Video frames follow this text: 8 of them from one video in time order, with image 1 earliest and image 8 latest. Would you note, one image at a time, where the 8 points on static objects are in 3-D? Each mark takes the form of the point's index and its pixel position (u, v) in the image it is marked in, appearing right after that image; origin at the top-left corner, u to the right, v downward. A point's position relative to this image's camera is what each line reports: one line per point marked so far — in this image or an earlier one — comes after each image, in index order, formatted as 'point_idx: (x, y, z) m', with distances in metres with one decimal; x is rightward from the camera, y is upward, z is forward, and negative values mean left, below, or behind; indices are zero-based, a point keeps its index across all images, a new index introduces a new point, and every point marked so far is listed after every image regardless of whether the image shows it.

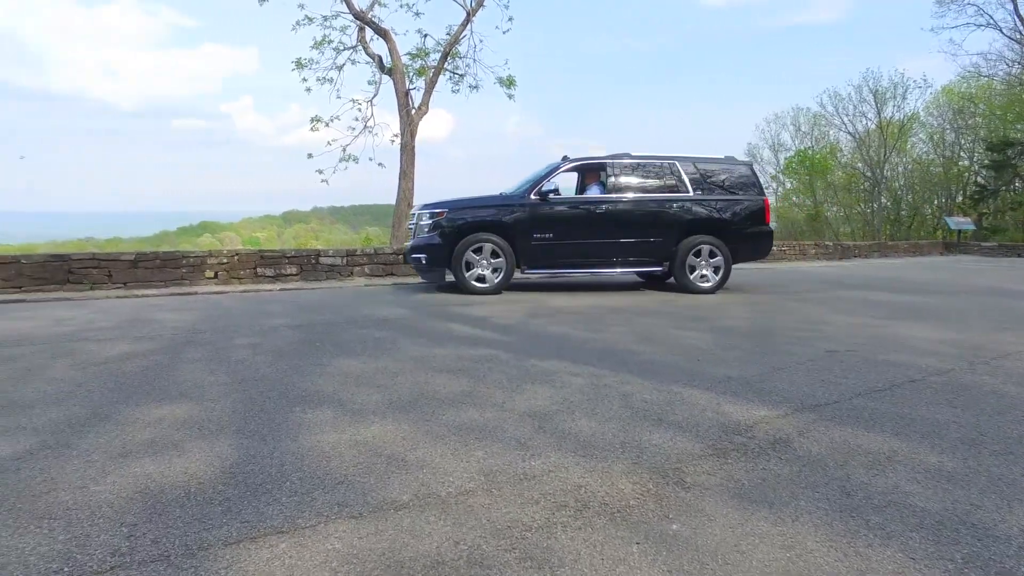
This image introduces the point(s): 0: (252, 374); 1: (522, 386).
0: (-1.9, -0.7, +5.2) m
1: (+0.1, -0.7, +4.9) m
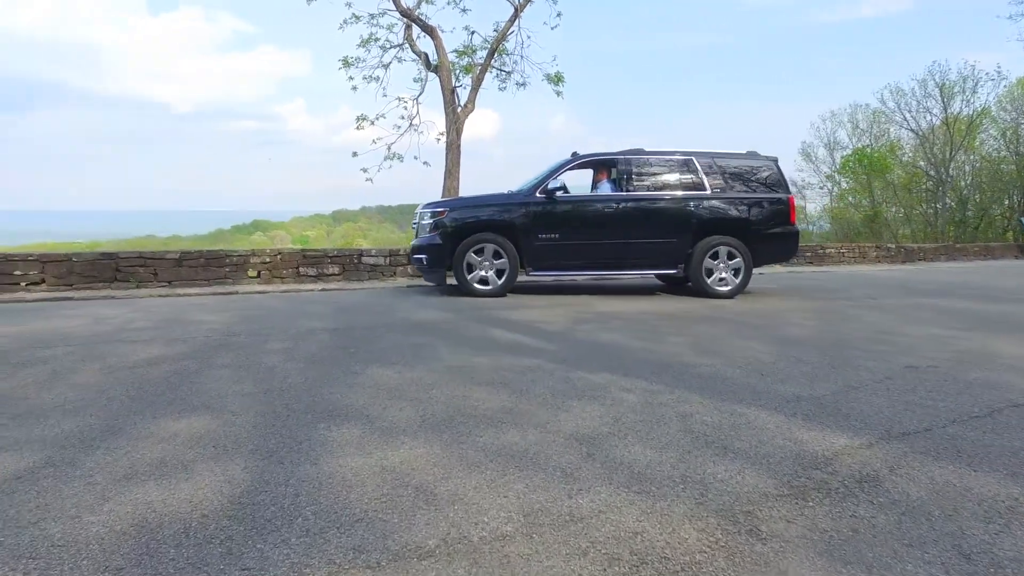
0: (-1.6, -0.7, +4.9) m
1: (+0.4, -0.7, +4.4) m
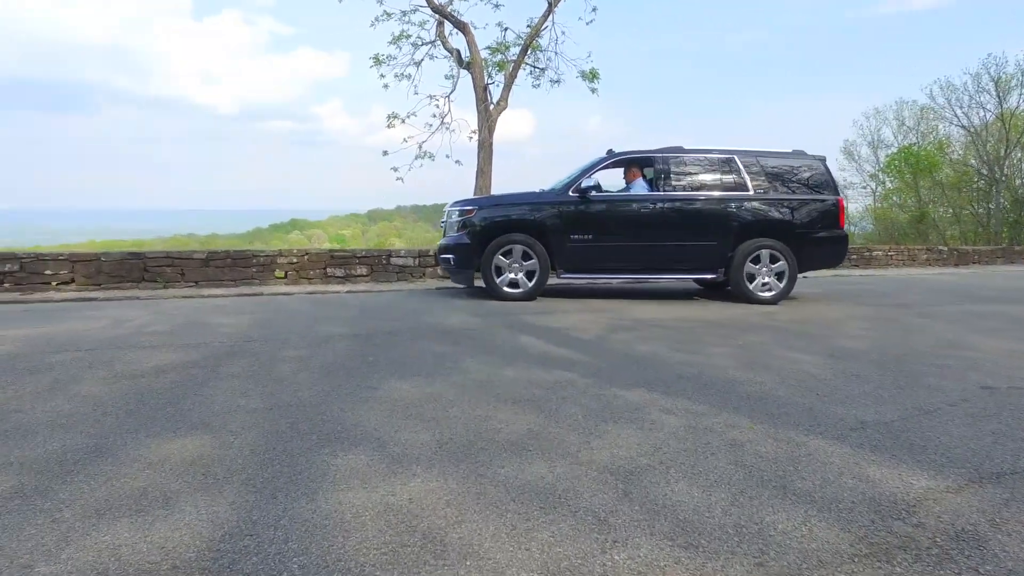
0: (-1.4, -0.7, +4.6) m
1: (+0.5, -0.8, +4.0) m
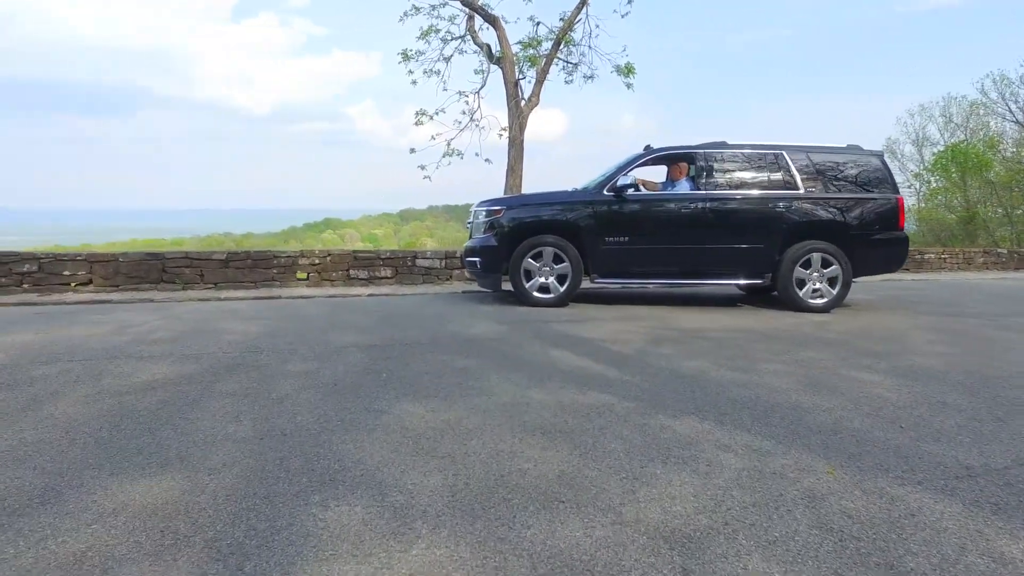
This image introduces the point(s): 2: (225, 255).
0: (-1.3, -0.8, +4.0) m
1: (+0.6, -0.9, +3.3) m
2: (-5.0, +0.6, +12.1) m
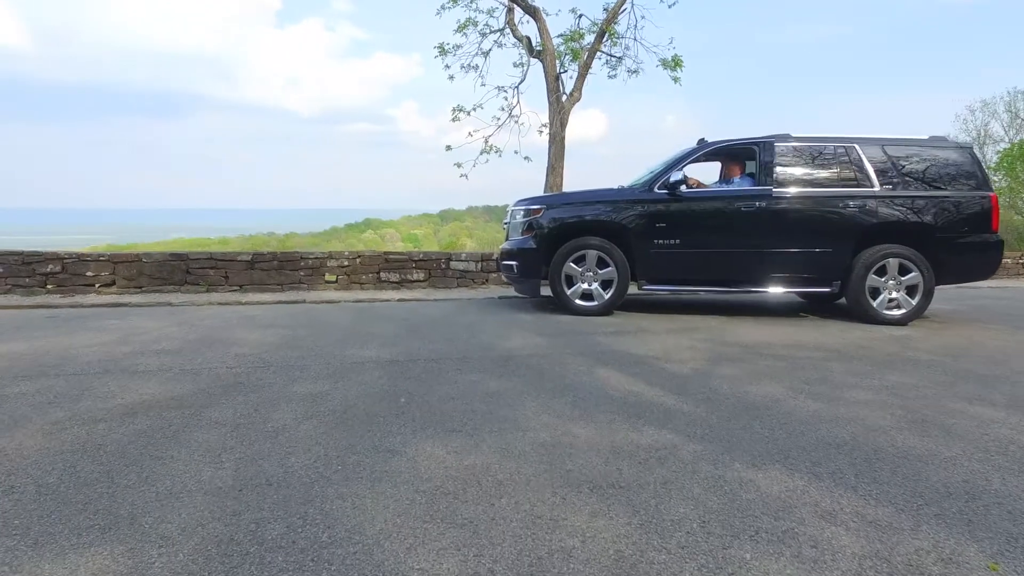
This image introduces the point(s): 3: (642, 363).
0: (-1.1, -0.8, +3.3) m
1: (+0.8, -0.9, +2.5) m
2: (-4.3, +0.5, +11.6) m
3: (+1.1, -0.6, +5.8) m
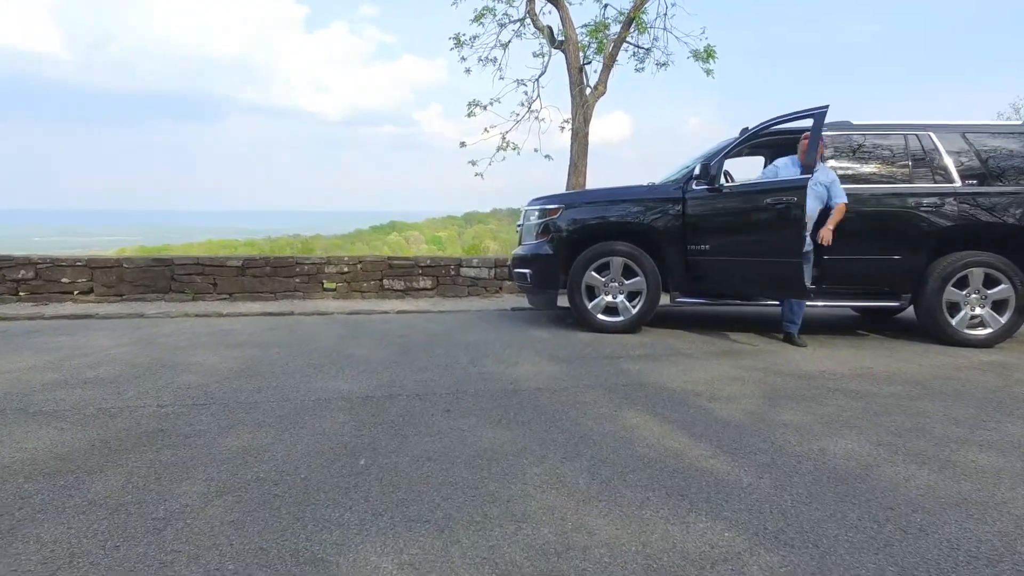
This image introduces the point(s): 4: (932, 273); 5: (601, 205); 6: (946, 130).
0: (-1.2, -1.0, +2.1) m
1: (+0.7, -1.1, +1.3) m
2: (-4.1, +0.4, +10.5) m
3: (+1.1, -0.7, +4.6) m
4: (+4.4, +0.2, +7.3) m
5: (+1.0, +0.9, +7.6) m
6: (+4.6, +1.7, +7.5) m
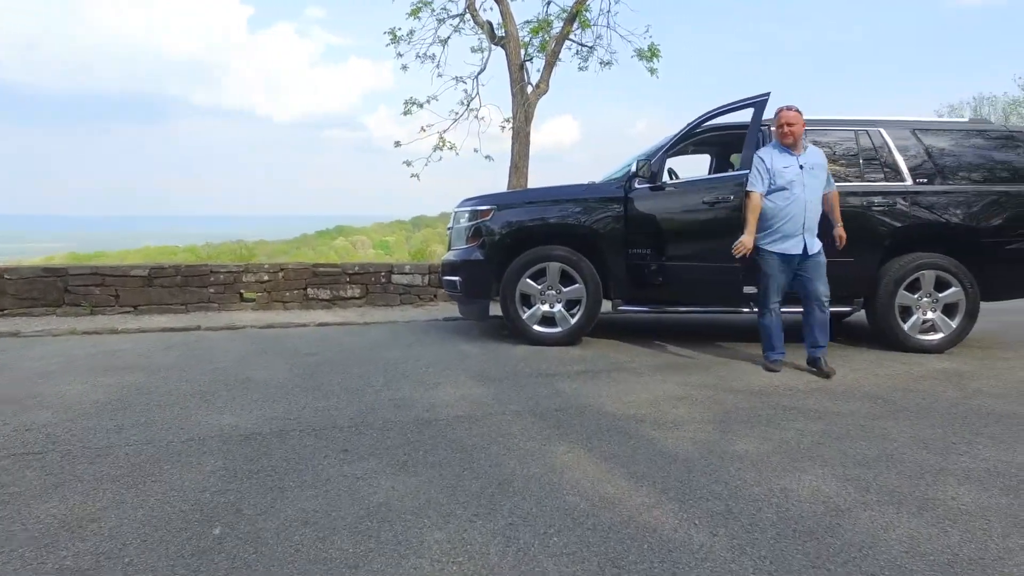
0: (-1.5, -1.0, +1.4) m
1: (+0.4, -1.1, +0.6) m
2: (-5.0, +0.2, +9.5) m
3: (+0.6, -0.8, +4.0) m
4: (+3.7, +0.1, +6.9) m
5: (+0.2, +0.8, +7.0) m
6: (+3.9, +1.6, +7.1) m
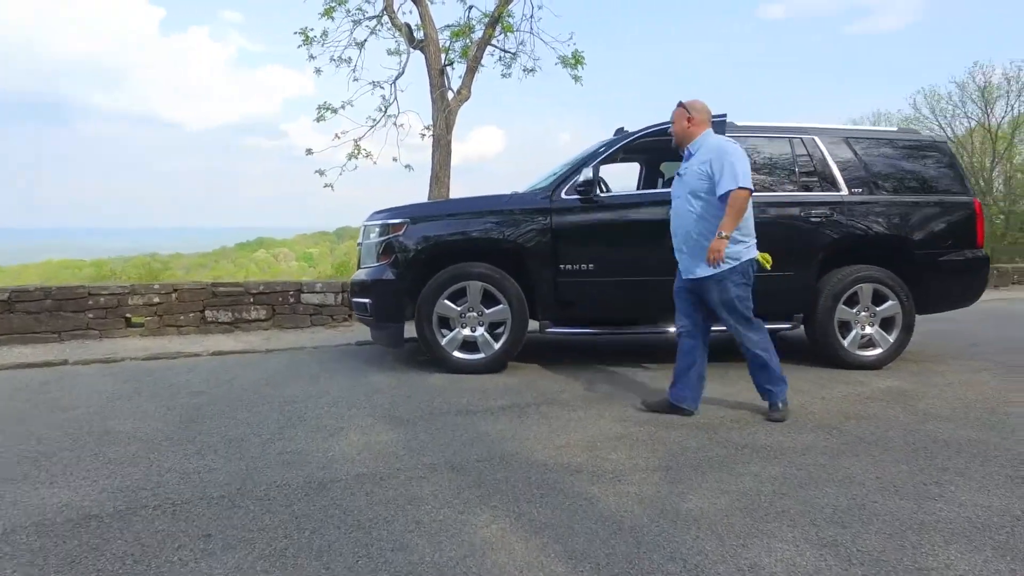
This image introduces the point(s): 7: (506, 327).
0: (-1.6, -1.2, +0.5) m
1: (+0.4, -1.2, 0.0) m
2: (-6.0, -0.1, +8.3) m
3: (+0.2, -0.9, +3.3) m
4: (+2.9, 0.0, +6.6) m
5: (-0.5, +0.6, +6.3) m
6: (+3.1, +1.5, +6.8) m
7: (0.0, -0.4, +6.3) m
